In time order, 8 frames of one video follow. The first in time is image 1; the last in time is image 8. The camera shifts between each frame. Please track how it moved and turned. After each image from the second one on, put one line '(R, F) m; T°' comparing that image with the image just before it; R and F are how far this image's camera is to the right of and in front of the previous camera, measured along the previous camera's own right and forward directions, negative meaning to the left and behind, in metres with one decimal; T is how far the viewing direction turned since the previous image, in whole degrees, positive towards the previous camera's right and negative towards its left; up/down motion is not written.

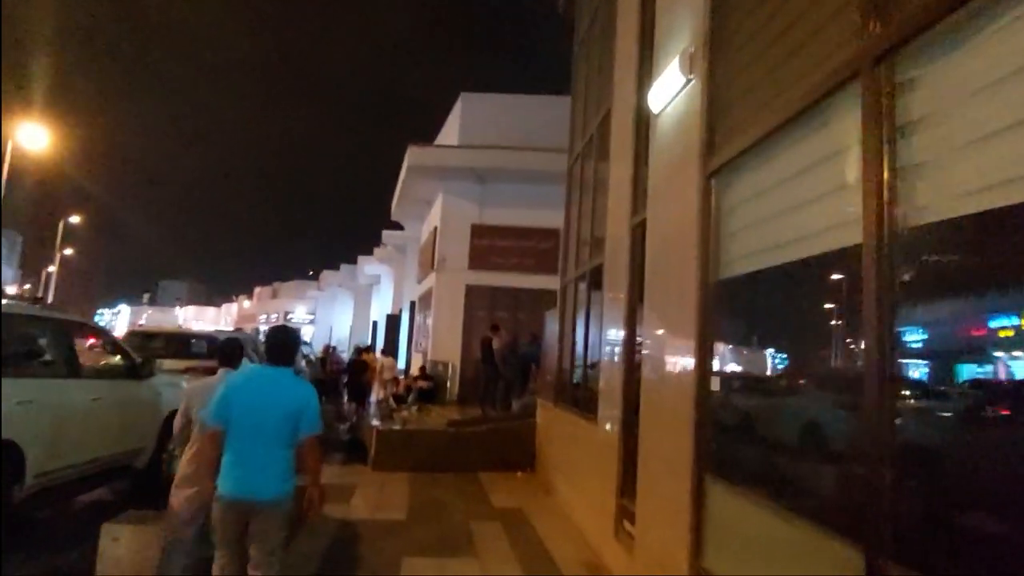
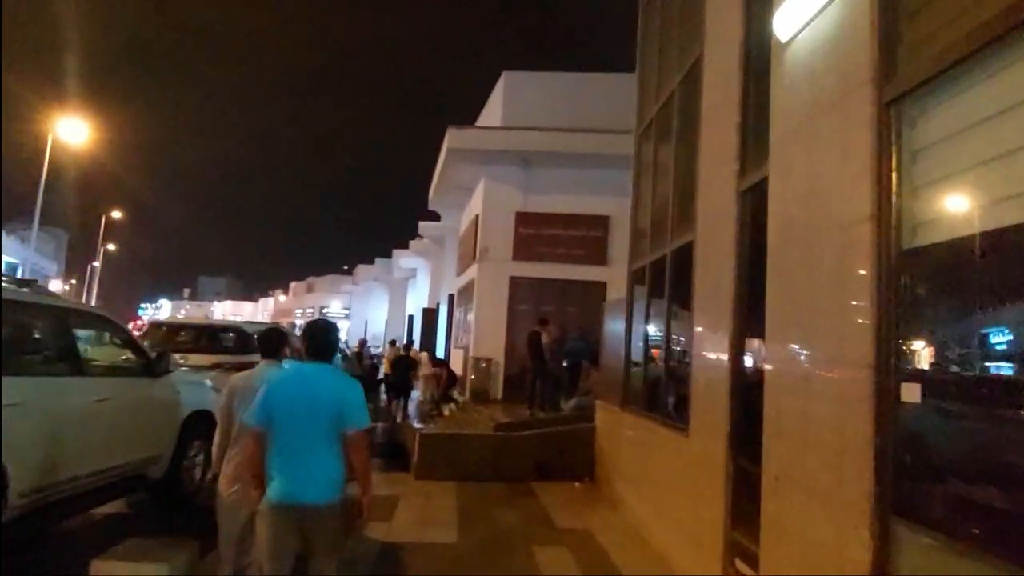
(-0.3, +1.1) m; -3°
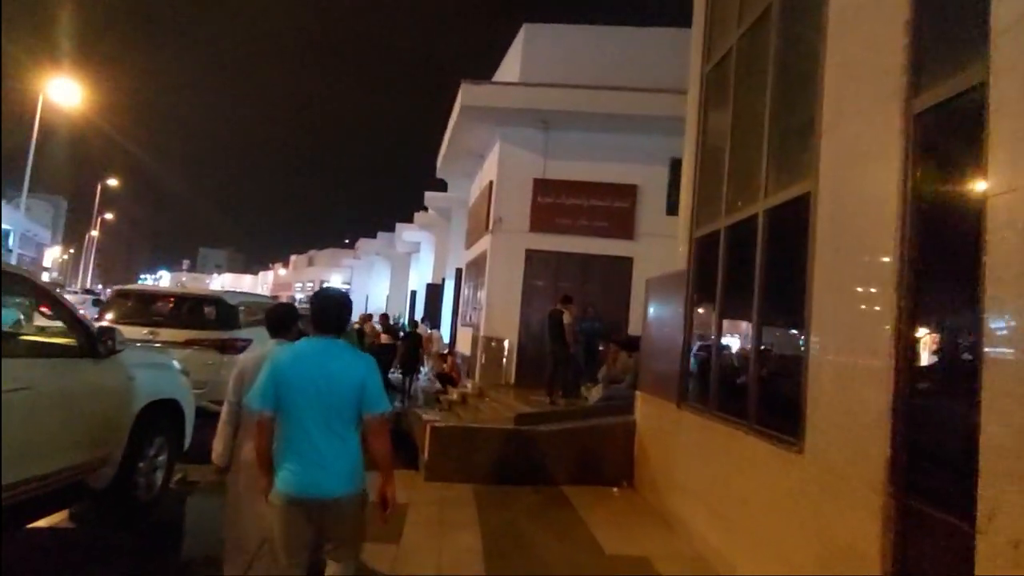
(-0.3, +1.5) m; 0°
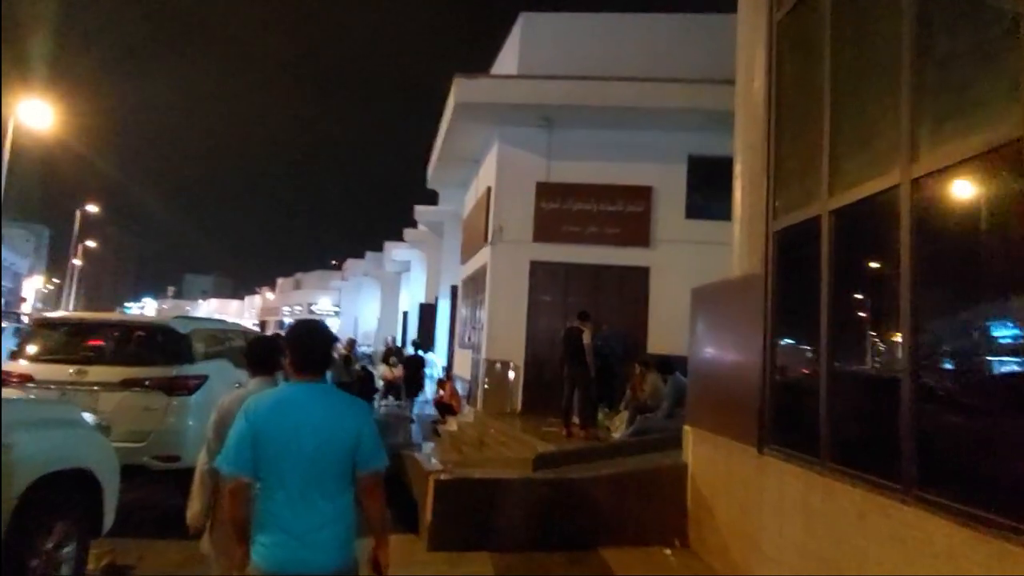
(-0.3, +1.6) m; +1°
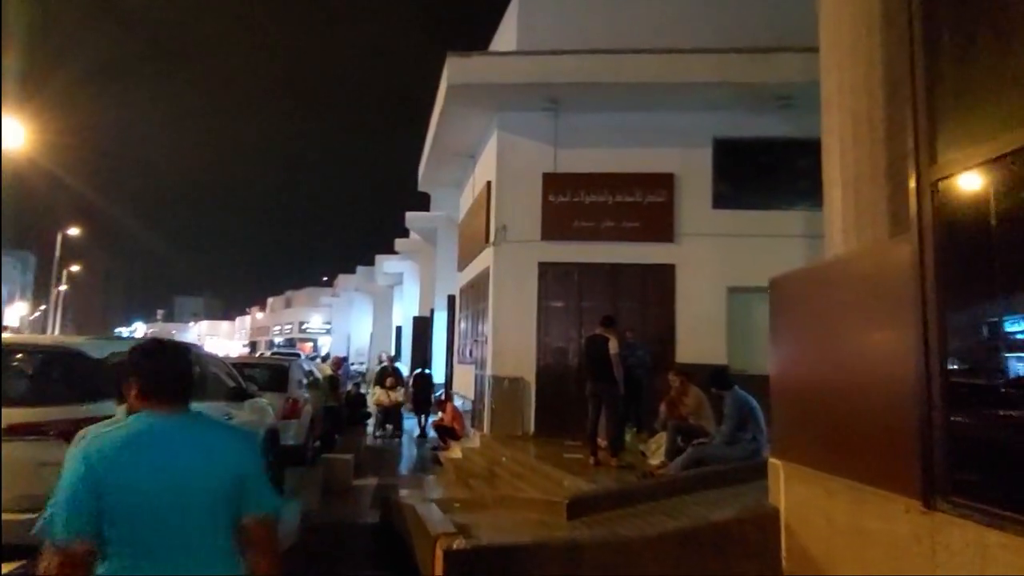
(-0.2, +1.7) m; +1°
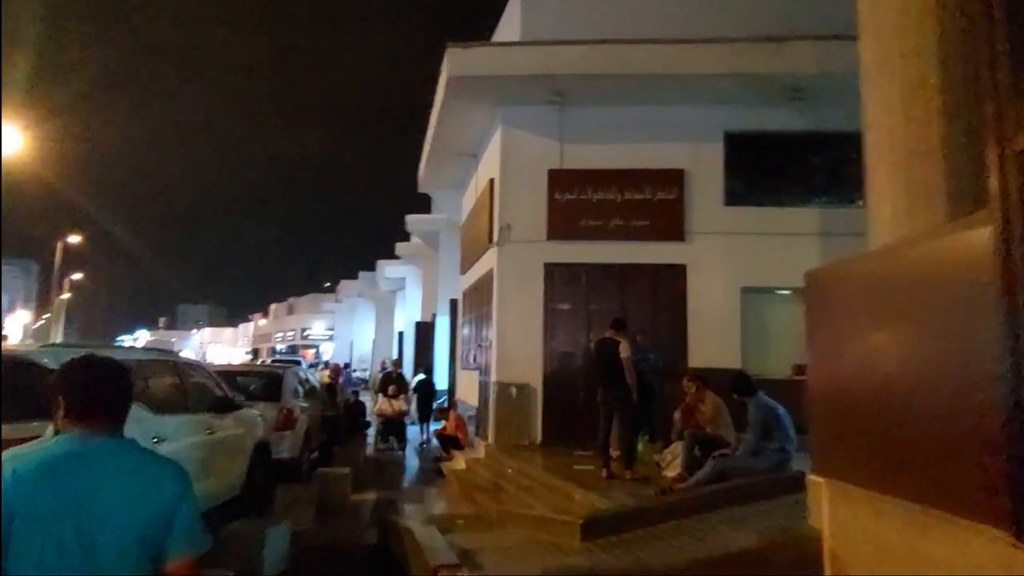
(0.0, +0.5) m; 0°
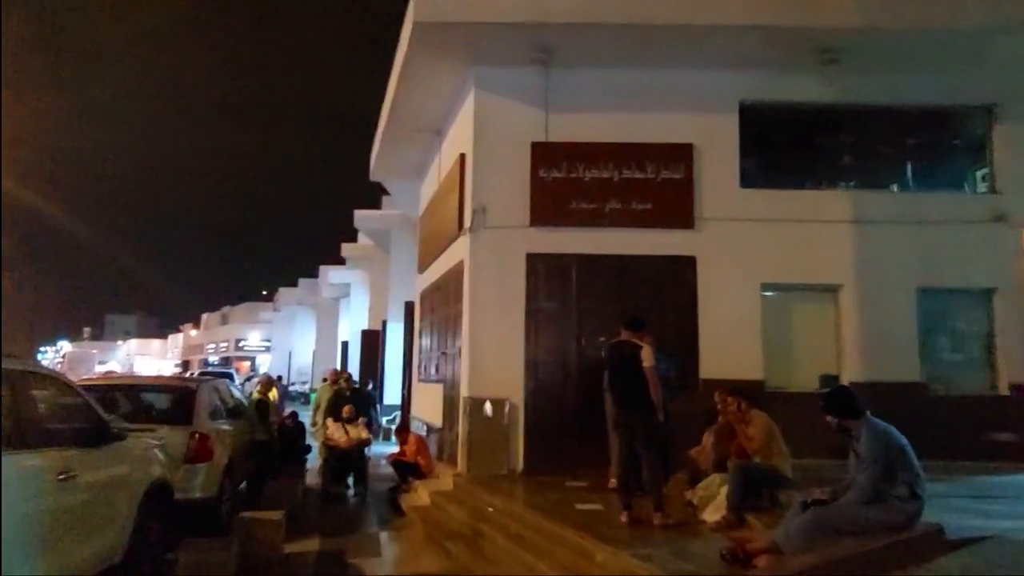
(-0.4, +2.1) m; +4°
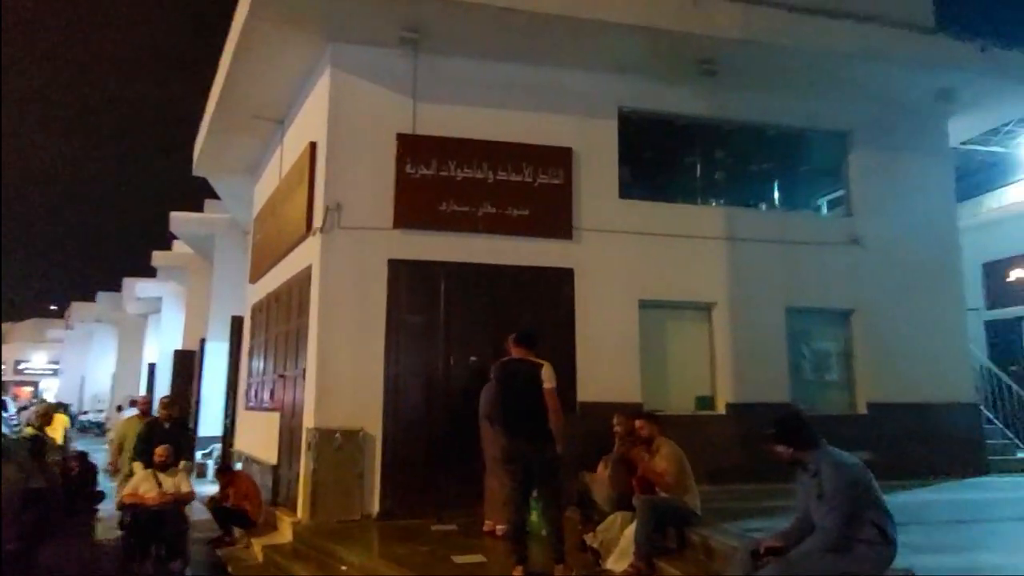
(-0.3, +1.2) m; +13°
